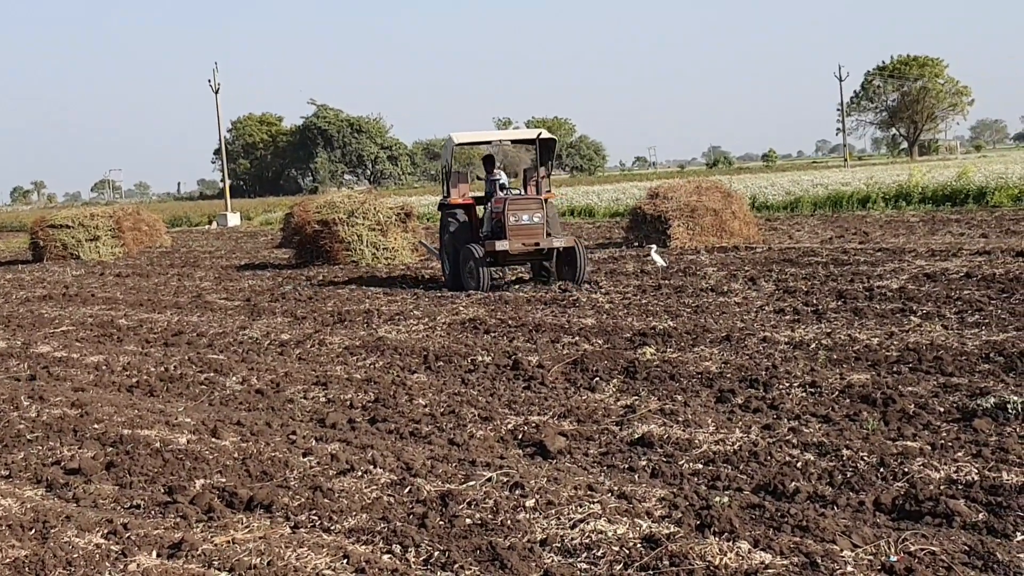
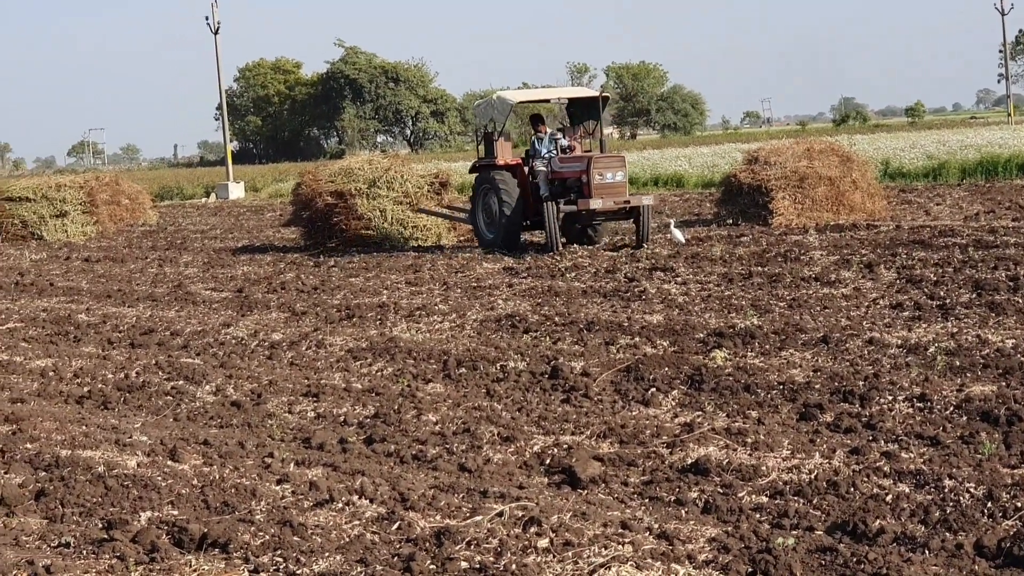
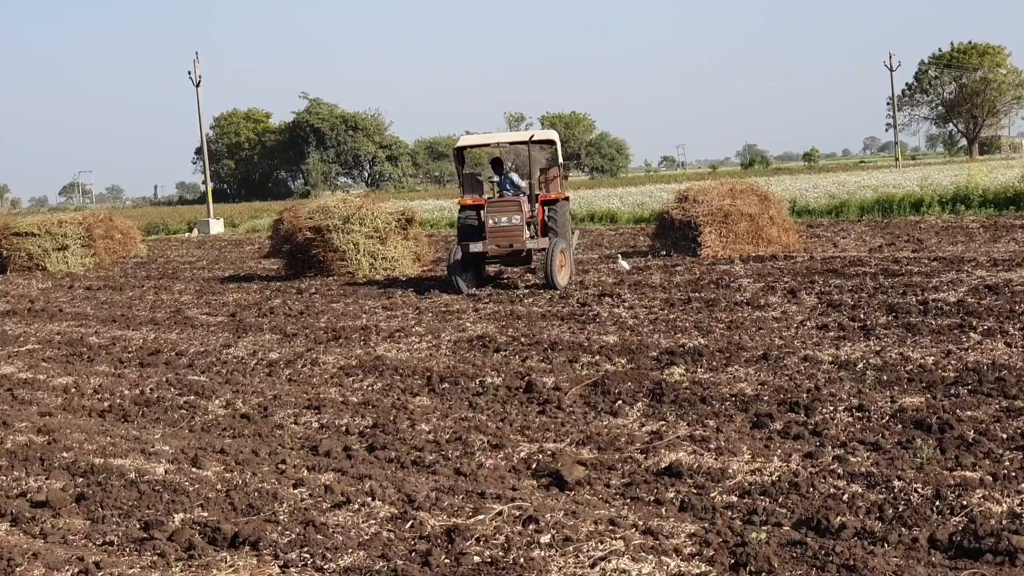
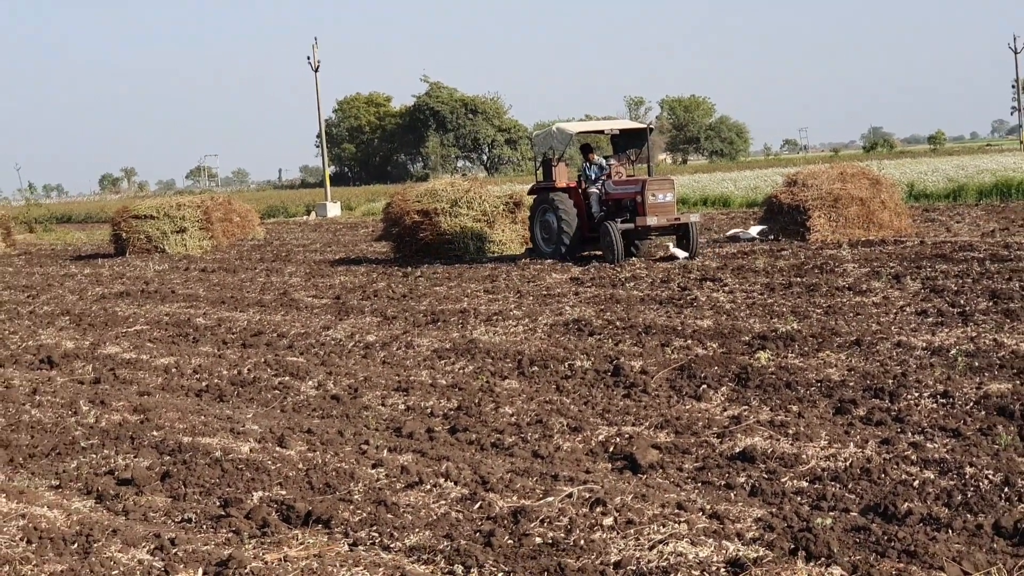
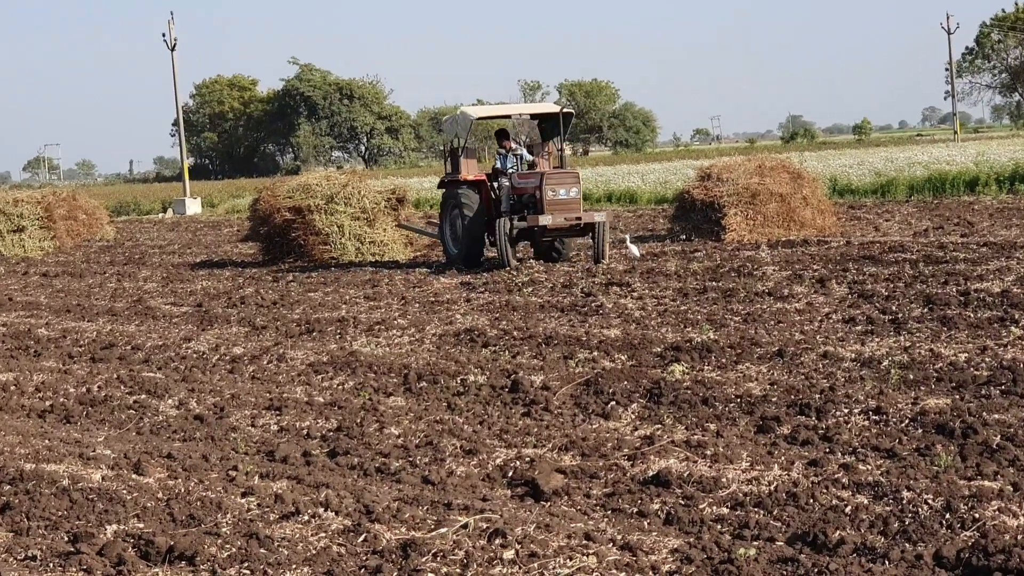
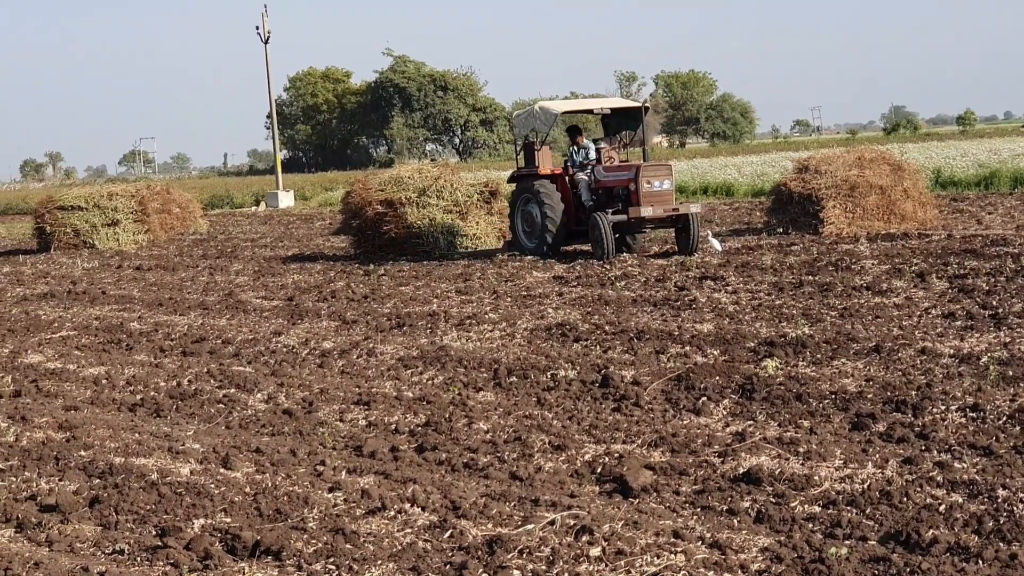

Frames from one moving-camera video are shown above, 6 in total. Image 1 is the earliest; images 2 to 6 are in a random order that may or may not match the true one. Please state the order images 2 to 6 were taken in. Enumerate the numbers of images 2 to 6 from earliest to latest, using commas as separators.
3, 5, 2, 6, 4
